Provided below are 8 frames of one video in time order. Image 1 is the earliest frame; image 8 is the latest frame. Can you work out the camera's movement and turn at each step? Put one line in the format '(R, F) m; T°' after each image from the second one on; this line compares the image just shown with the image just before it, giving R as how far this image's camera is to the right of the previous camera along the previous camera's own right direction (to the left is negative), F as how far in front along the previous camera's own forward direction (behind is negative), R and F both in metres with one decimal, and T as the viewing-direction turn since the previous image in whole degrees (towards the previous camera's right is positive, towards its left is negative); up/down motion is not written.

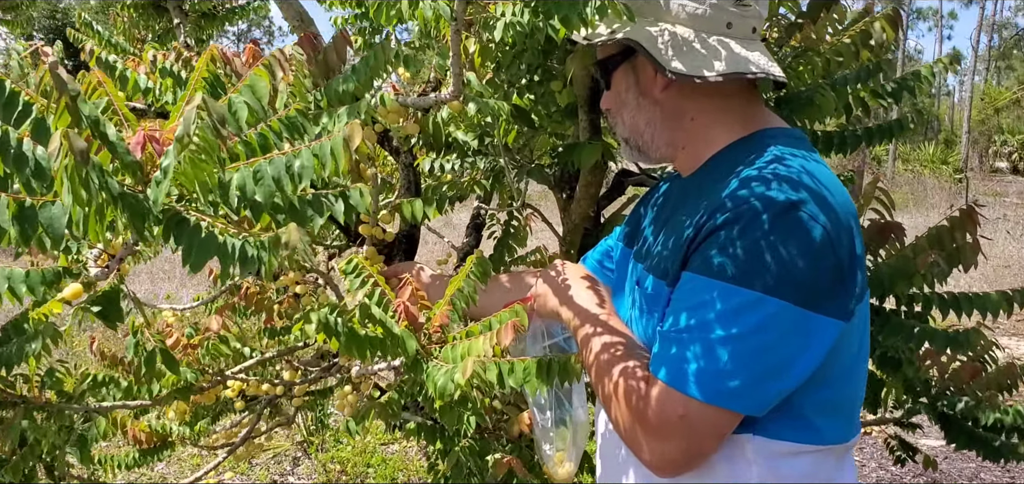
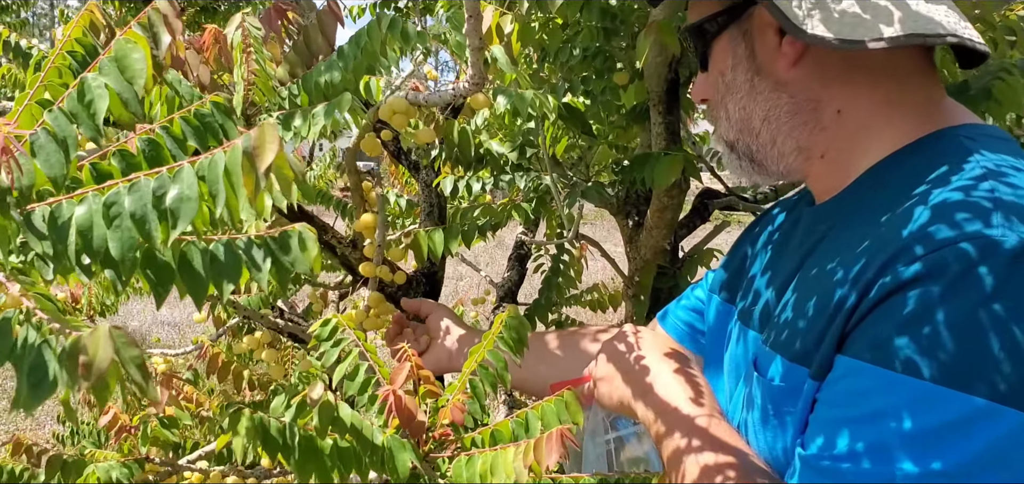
(0.0, +0.8) m; -5°
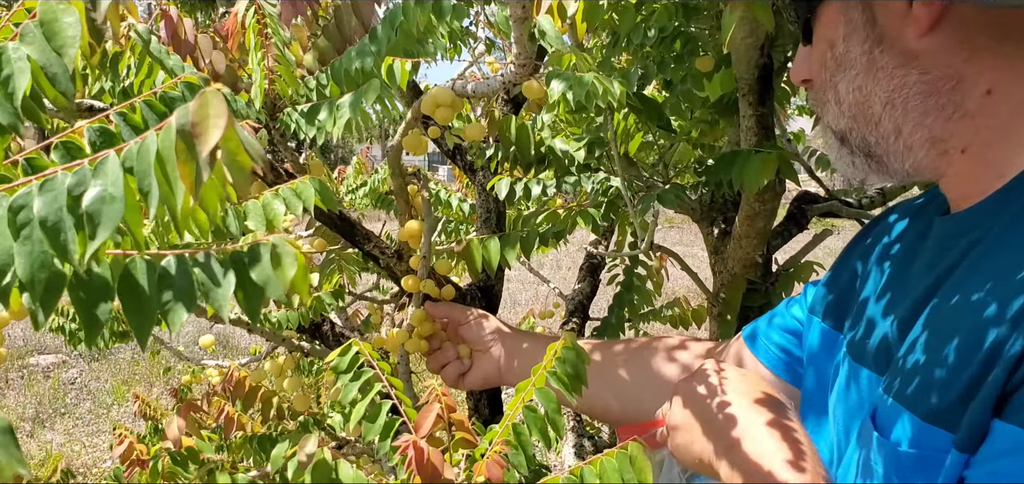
(+0.1, +0.3) m; -7°
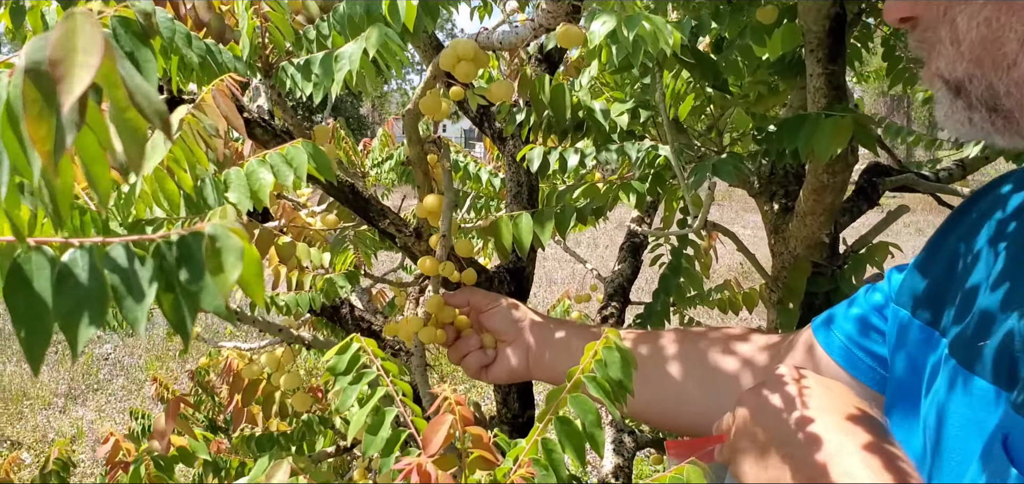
(0.0, +0.3) m; -3°
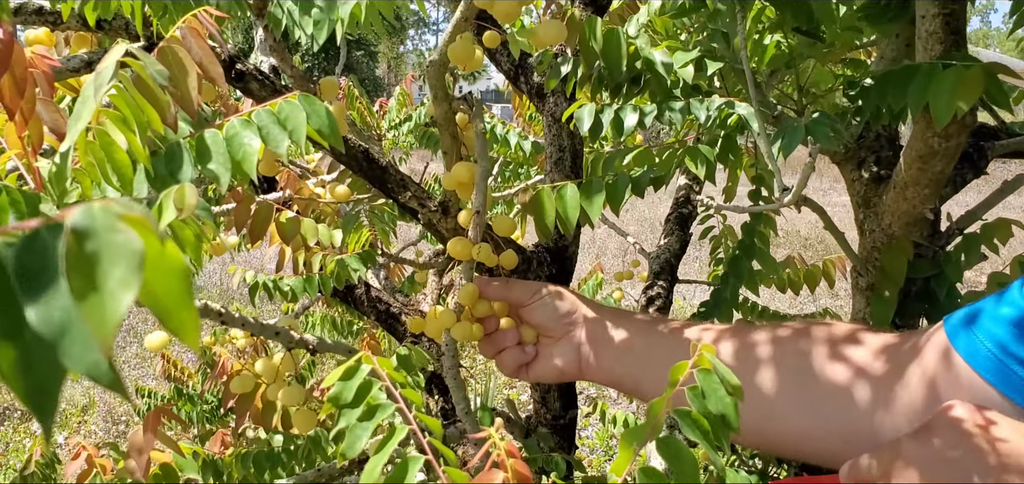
(-0.1, +0.3) m; -1°
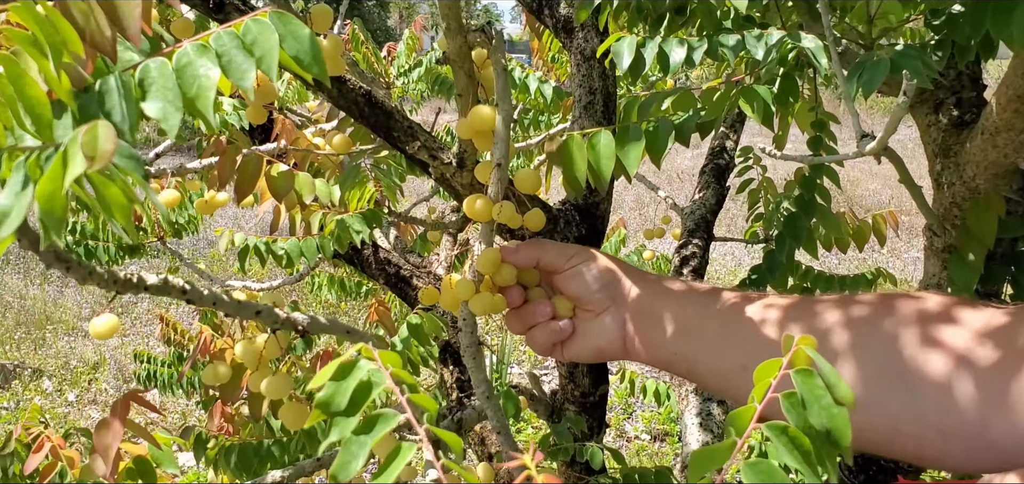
(0.0, +0.2) m; -1°
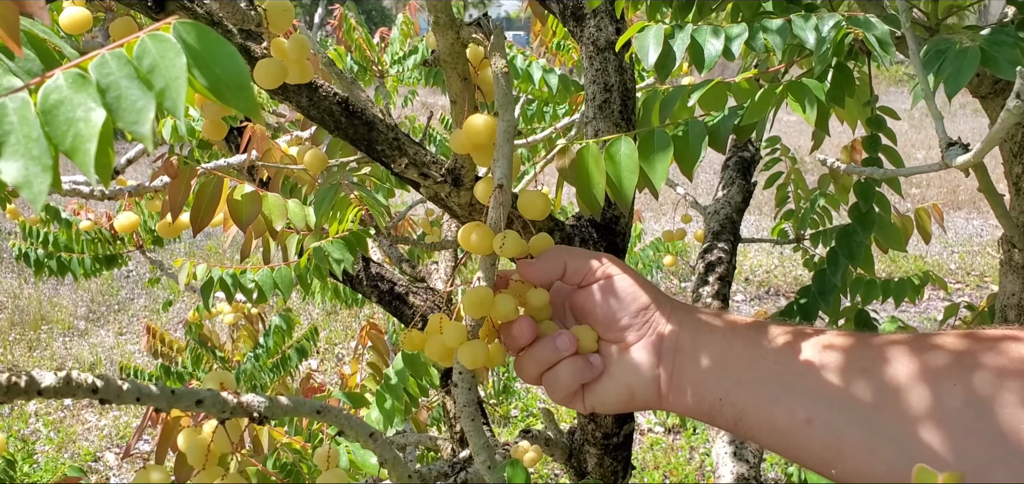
(0.0, +0.2) m; 0°
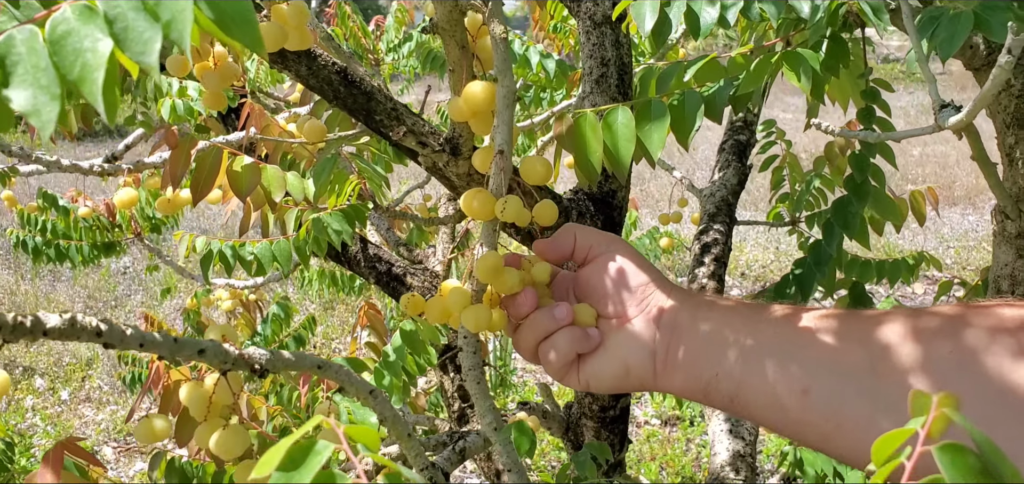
(0.0, 0.0) m; 0°
